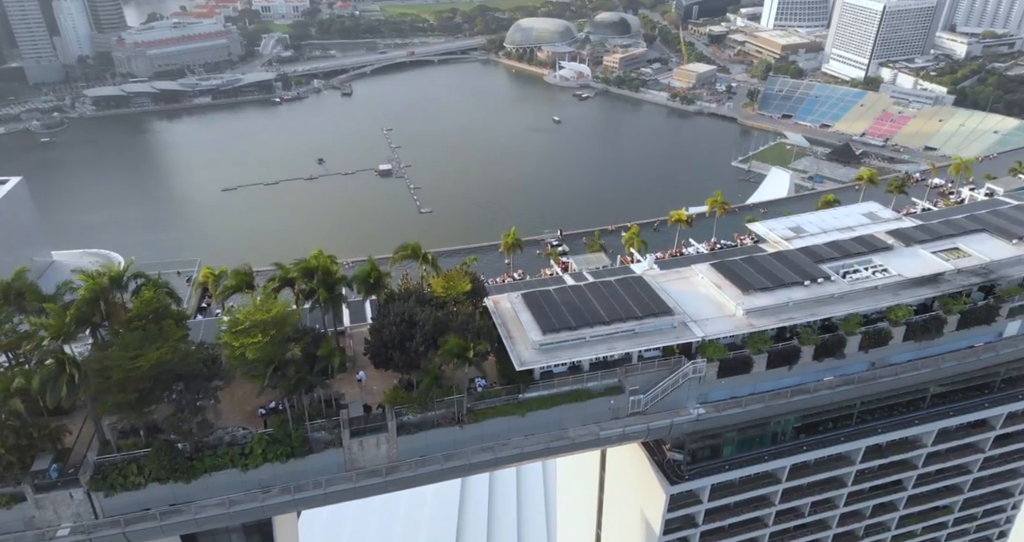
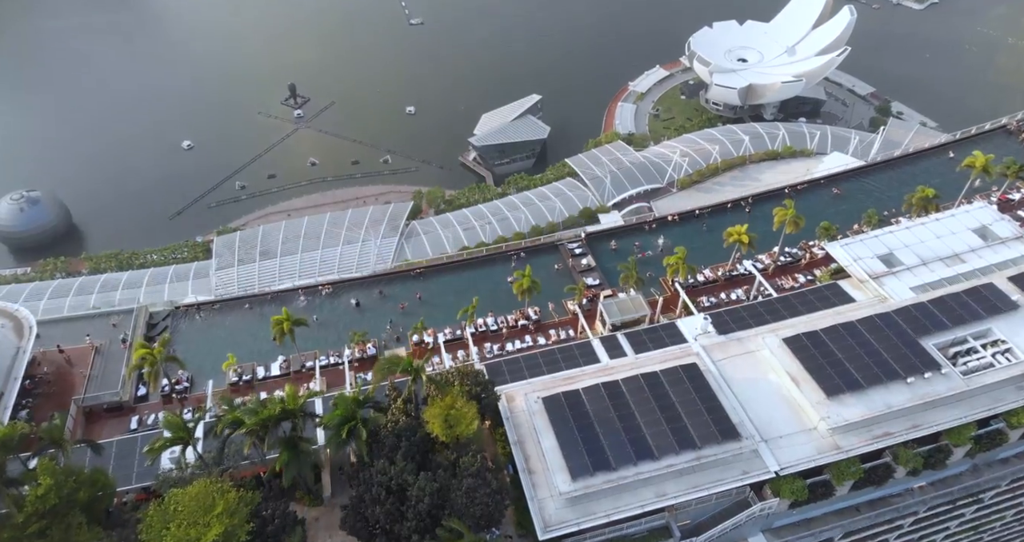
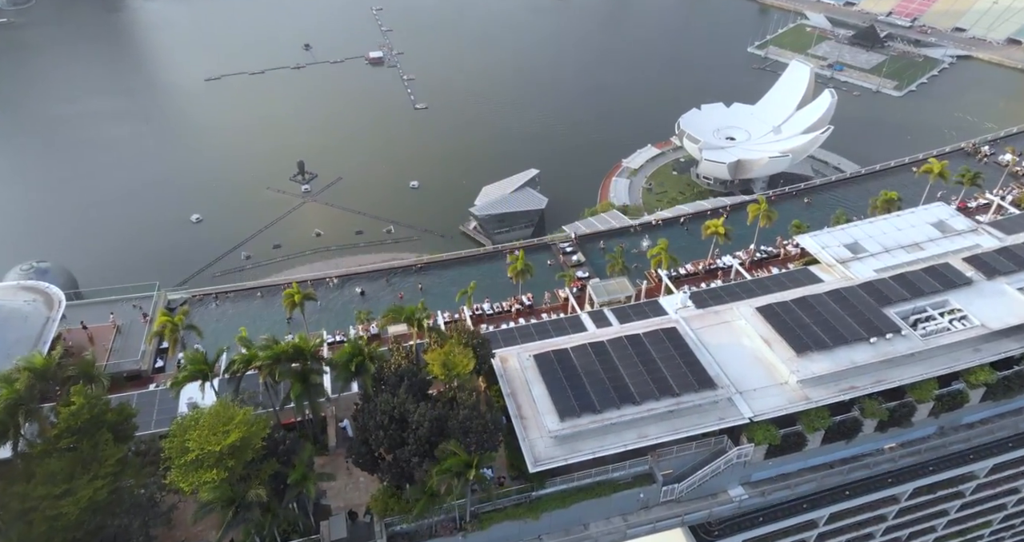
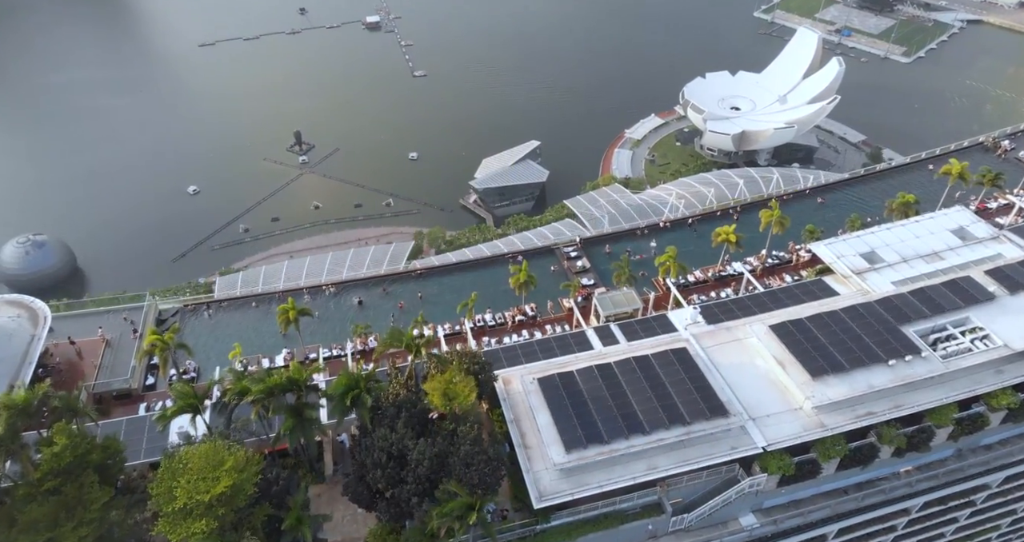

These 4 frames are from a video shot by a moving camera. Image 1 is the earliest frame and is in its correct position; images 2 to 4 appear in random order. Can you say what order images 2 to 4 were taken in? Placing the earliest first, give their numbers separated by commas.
3, 4, 2
